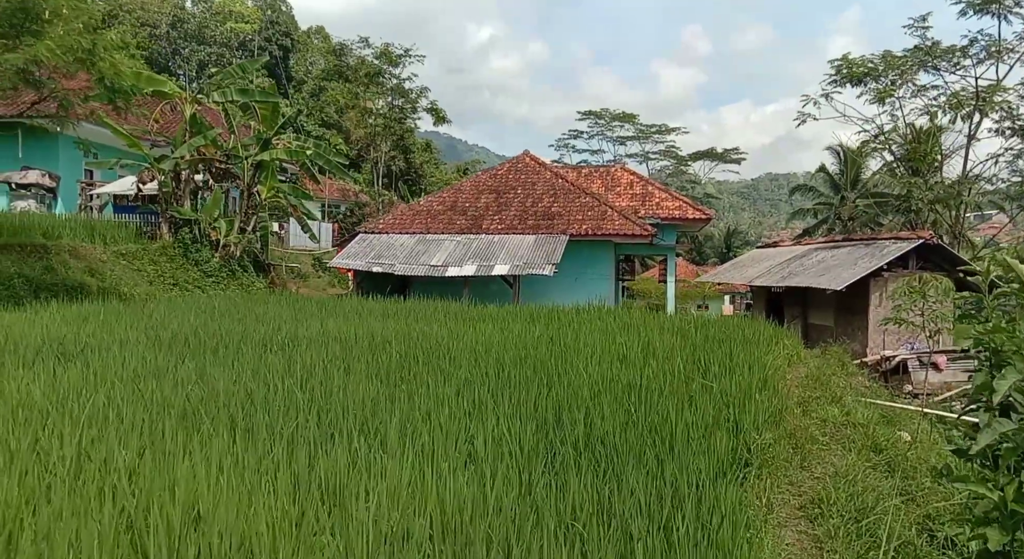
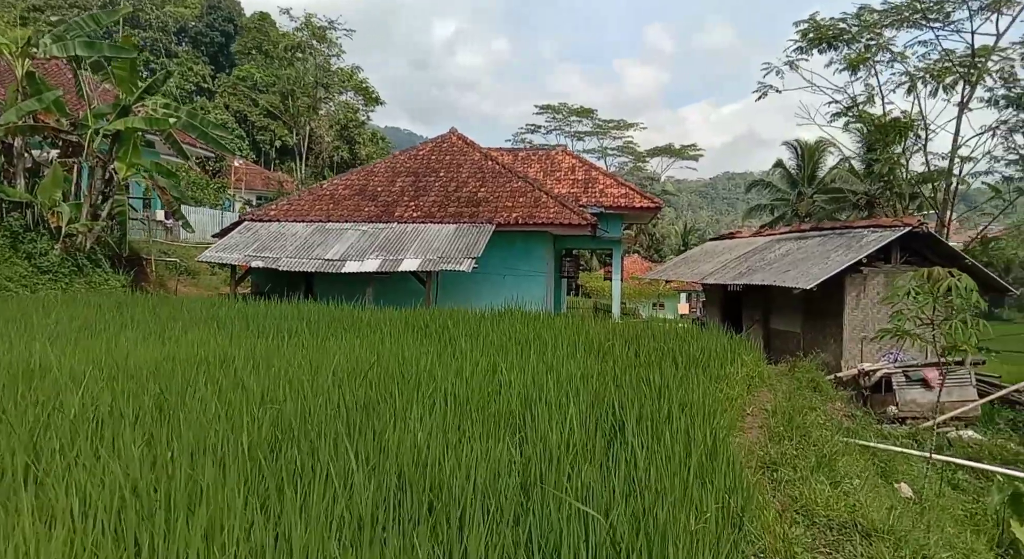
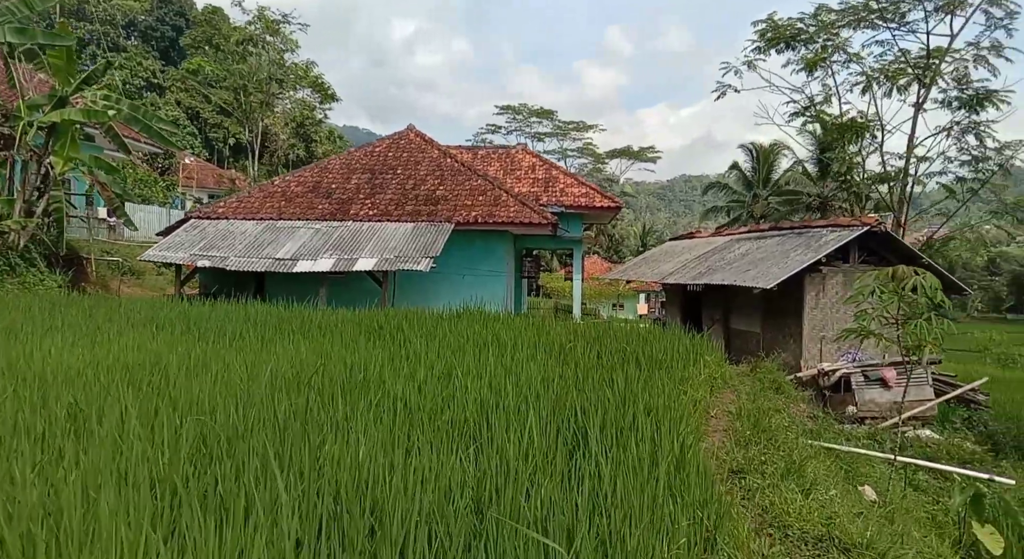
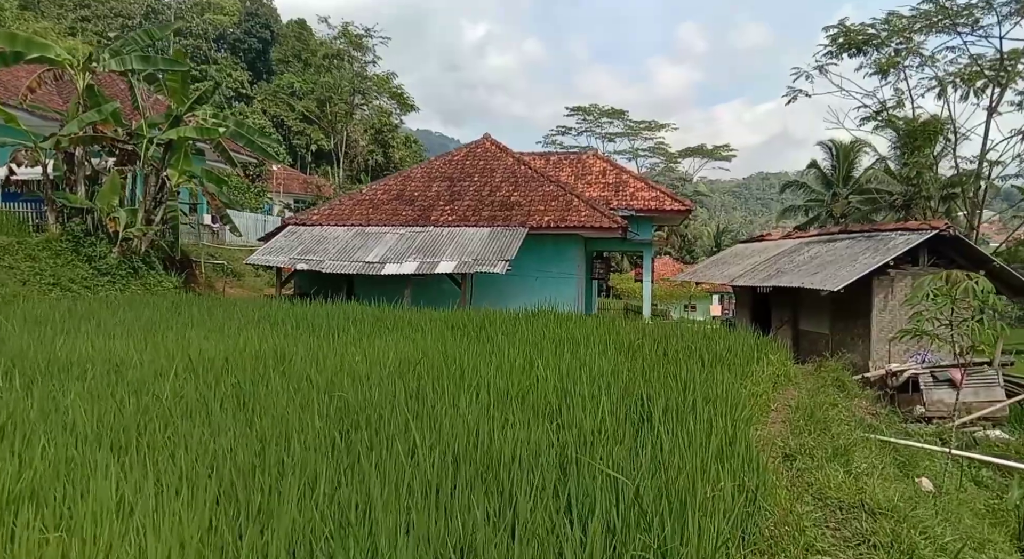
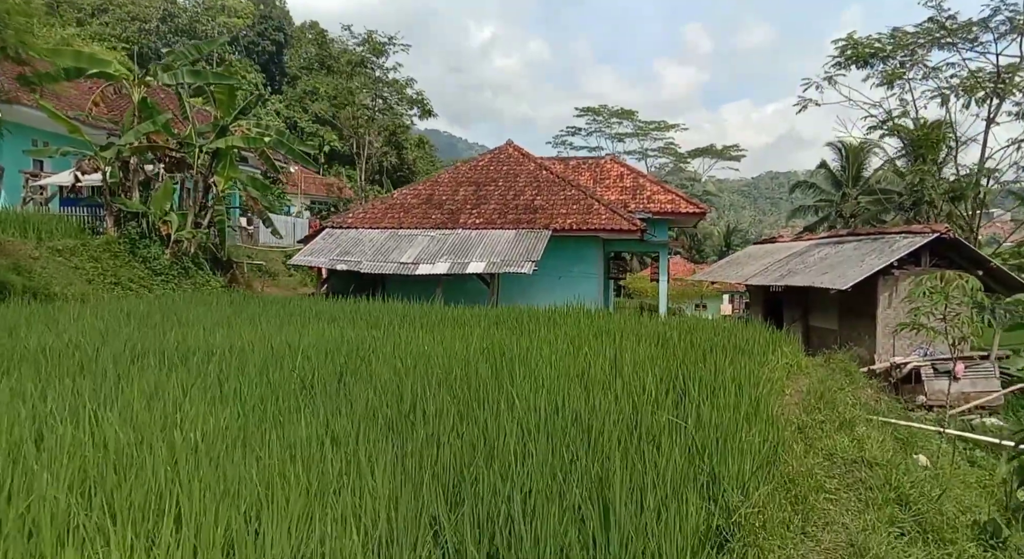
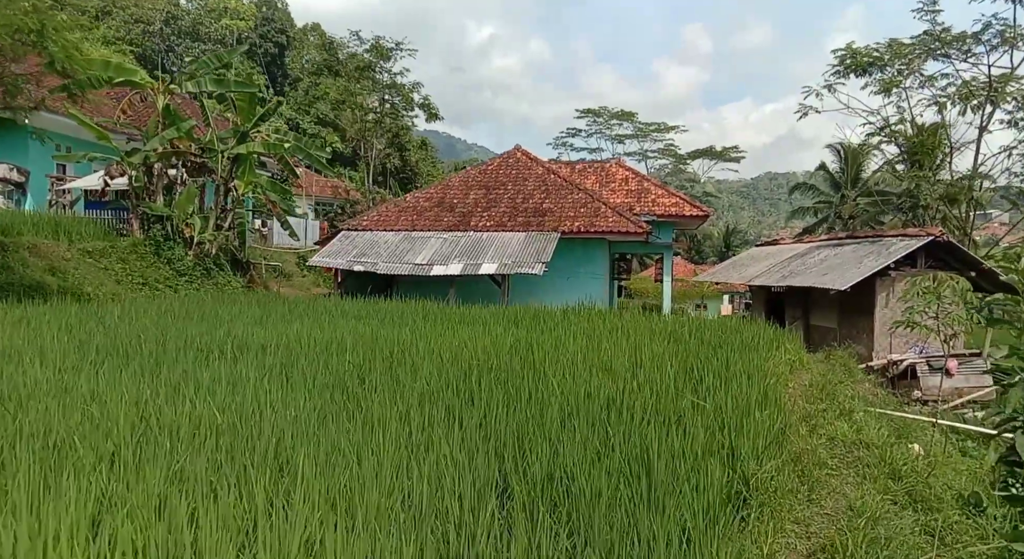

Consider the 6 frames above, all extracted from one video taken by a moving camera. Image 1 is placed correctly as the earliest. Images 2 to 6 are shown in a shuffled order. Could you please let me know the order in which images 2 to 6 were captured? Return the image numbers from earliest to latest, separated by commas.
6, 5, 4, 2, 3
